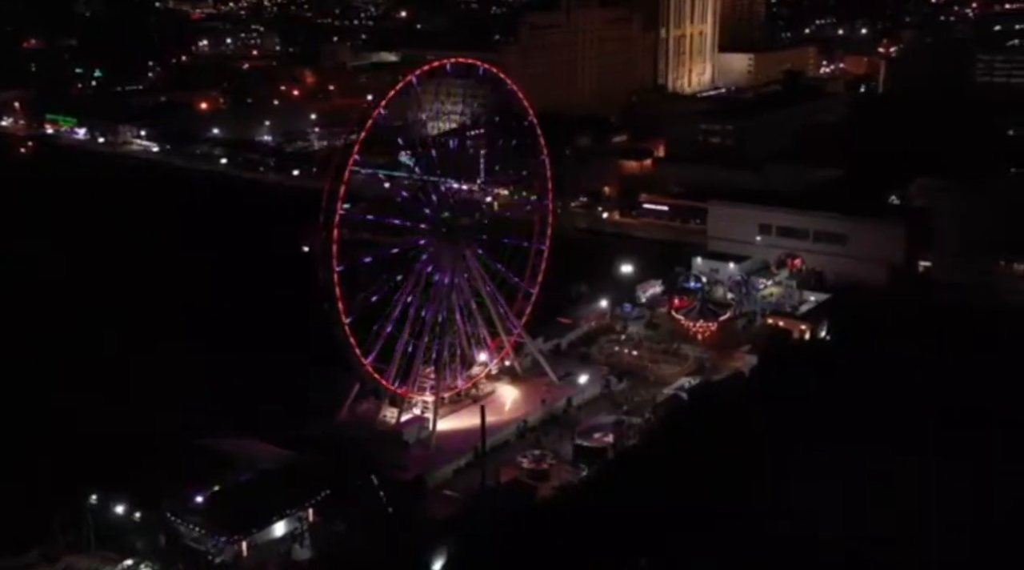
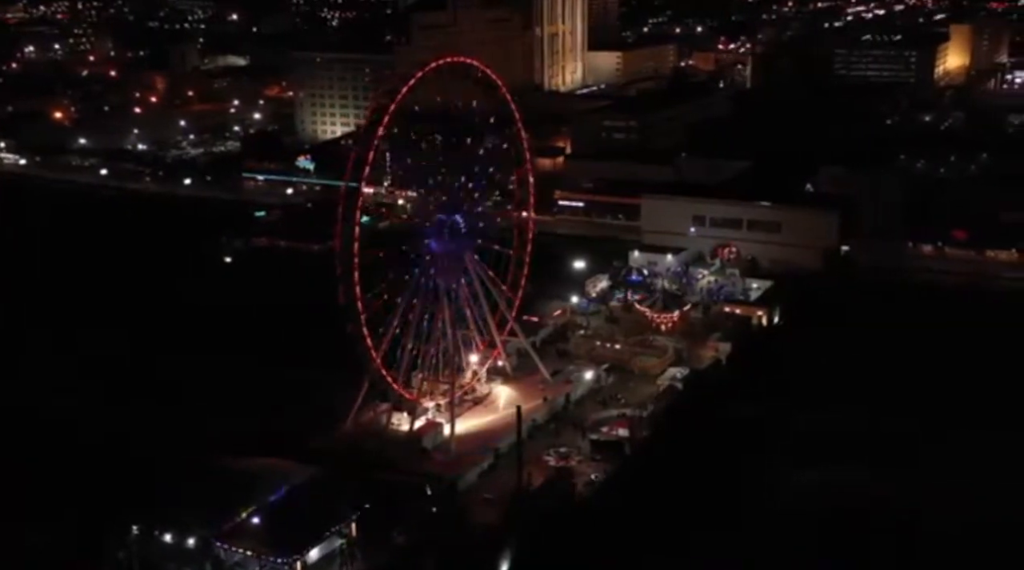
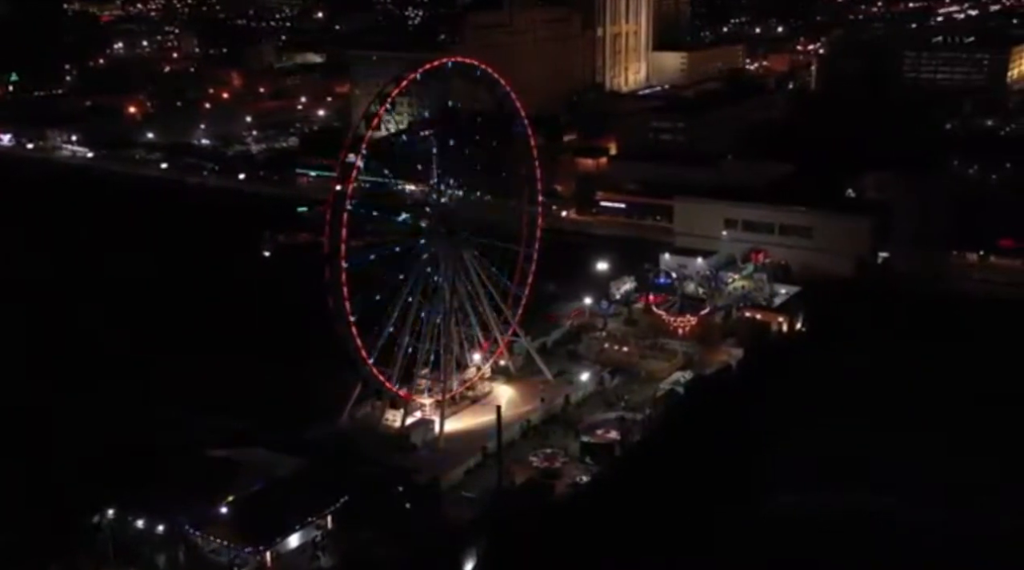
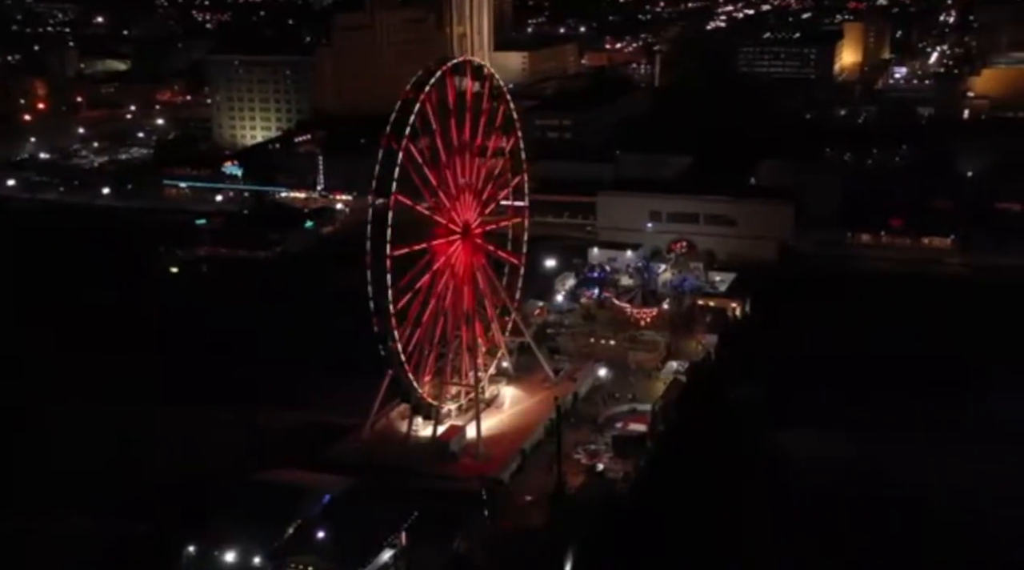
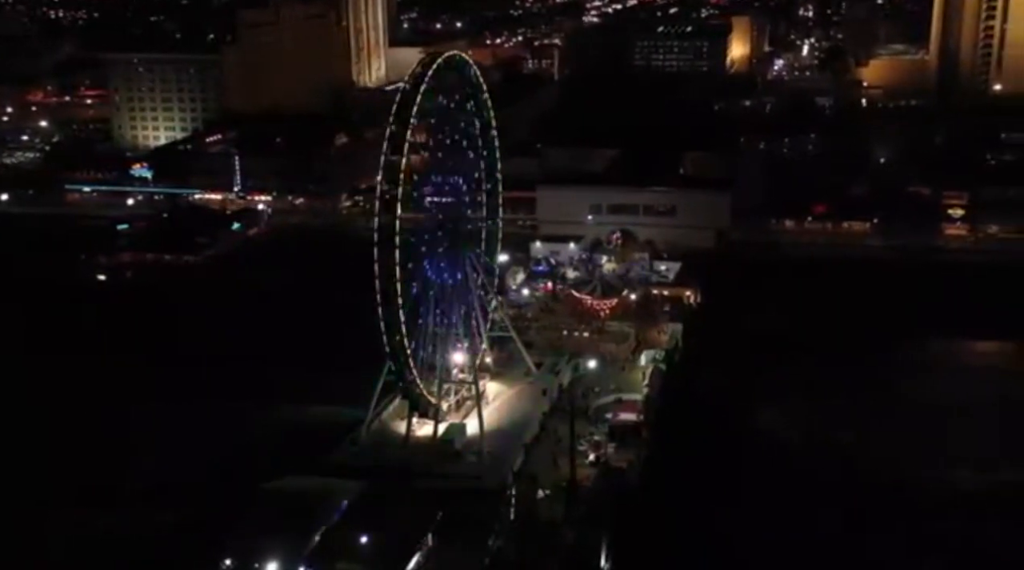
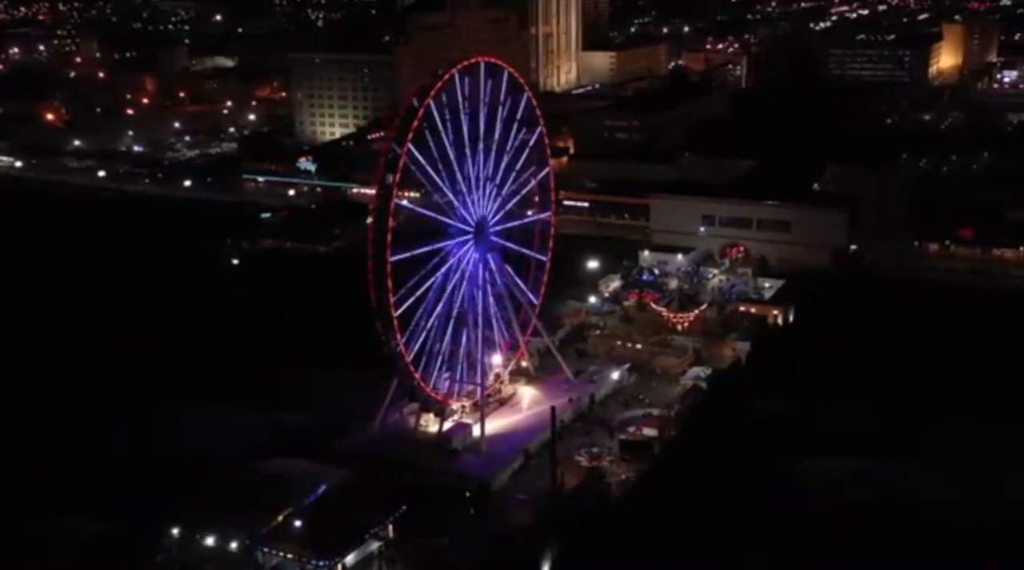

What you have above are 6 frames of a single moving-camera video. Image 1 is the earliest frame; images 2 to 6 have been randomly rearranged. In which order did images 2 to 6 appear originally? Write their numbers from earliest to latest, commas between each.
3, 2, 6, 4, 5
